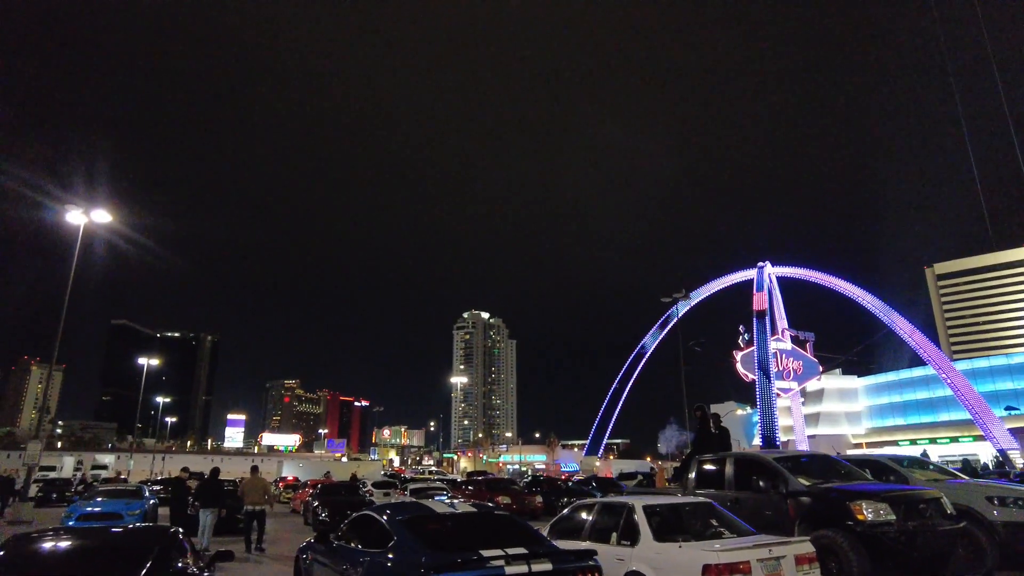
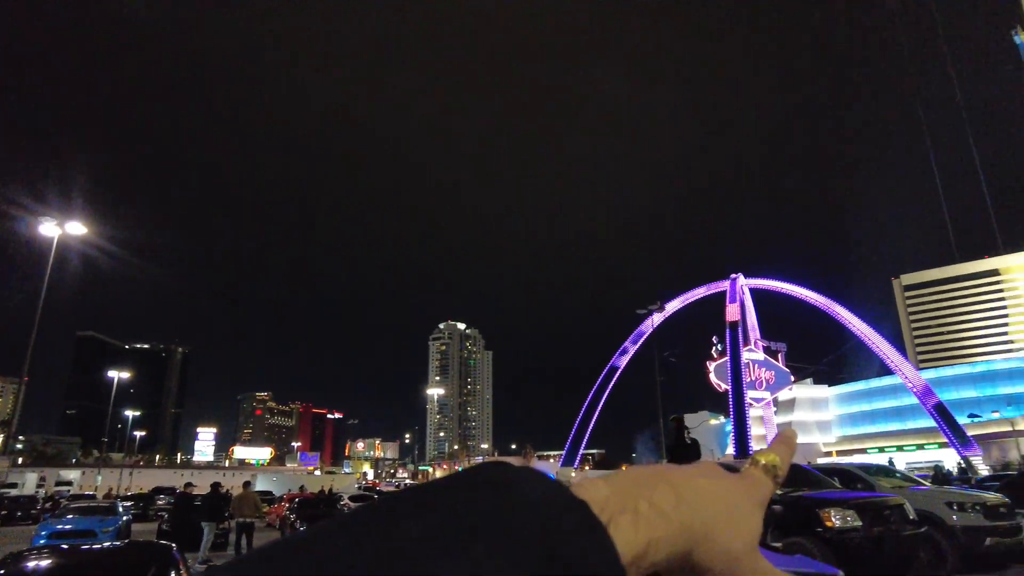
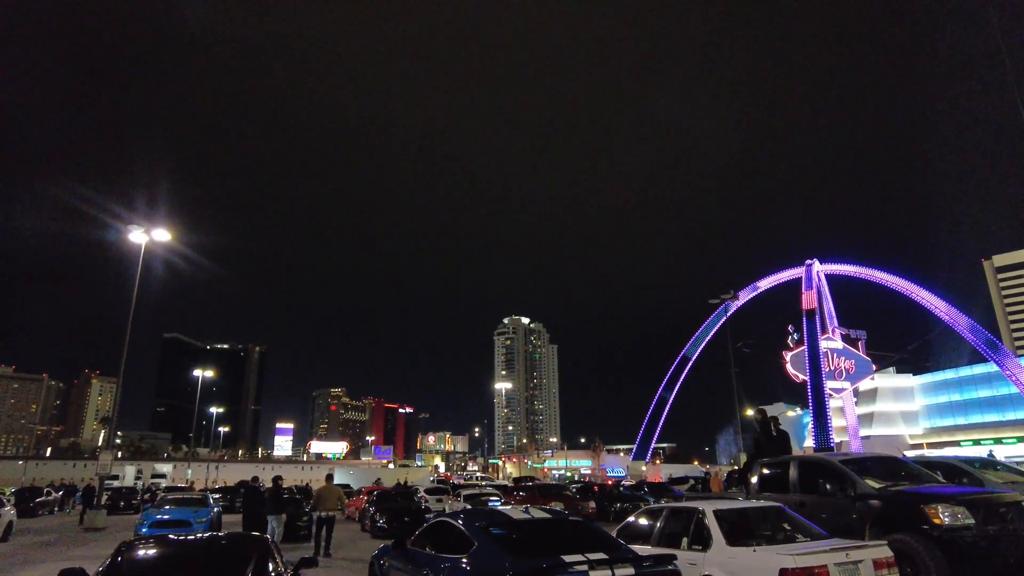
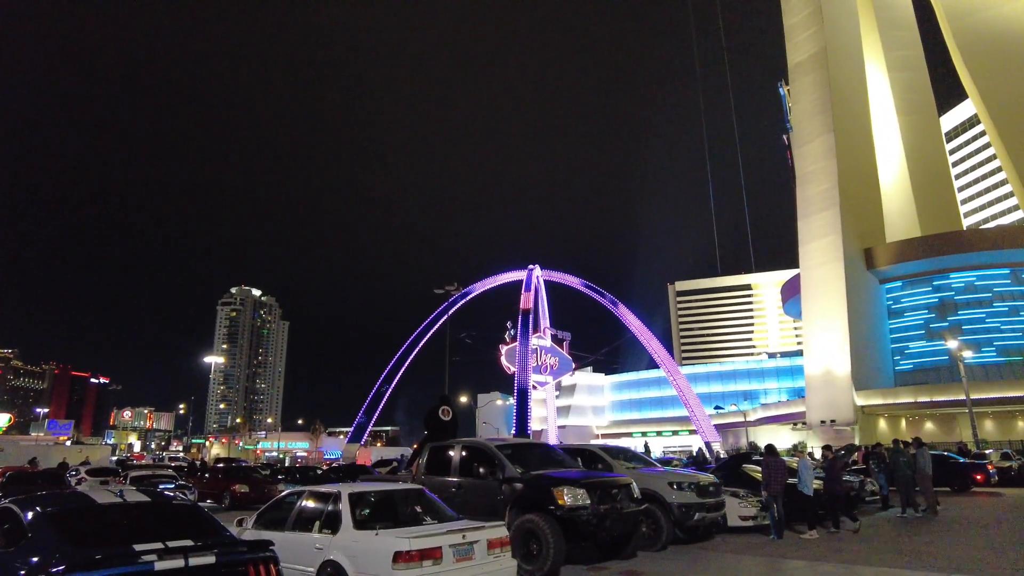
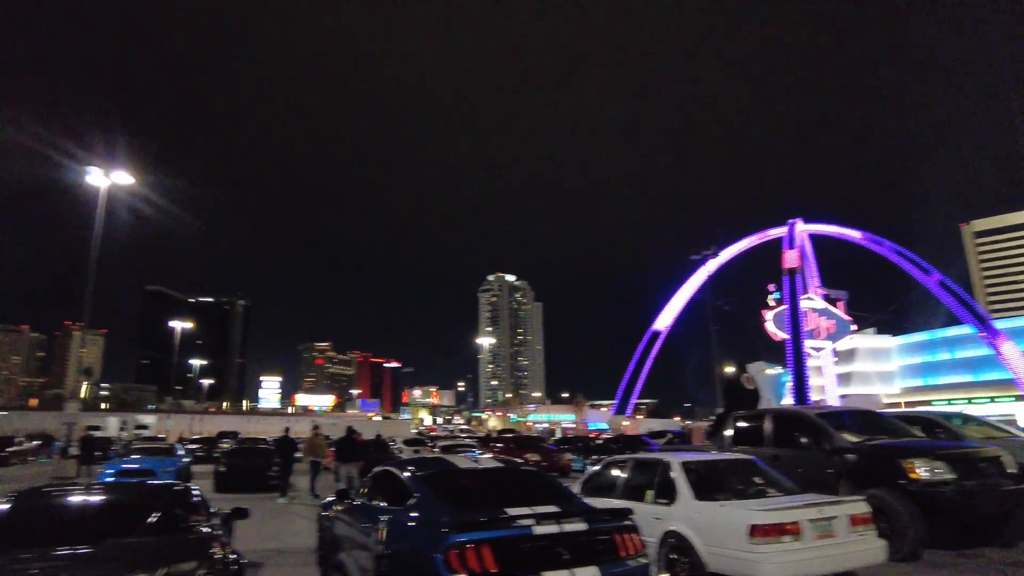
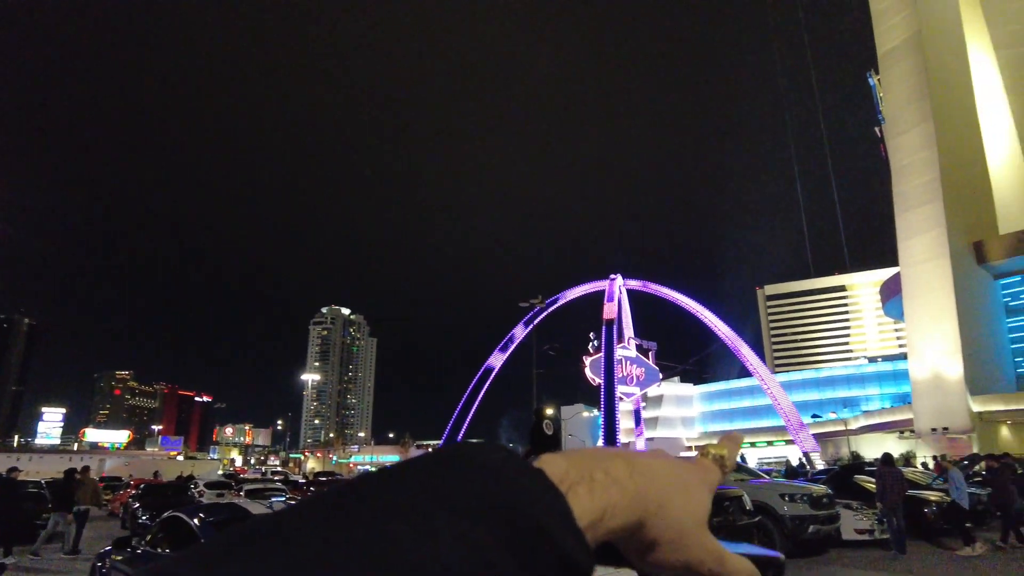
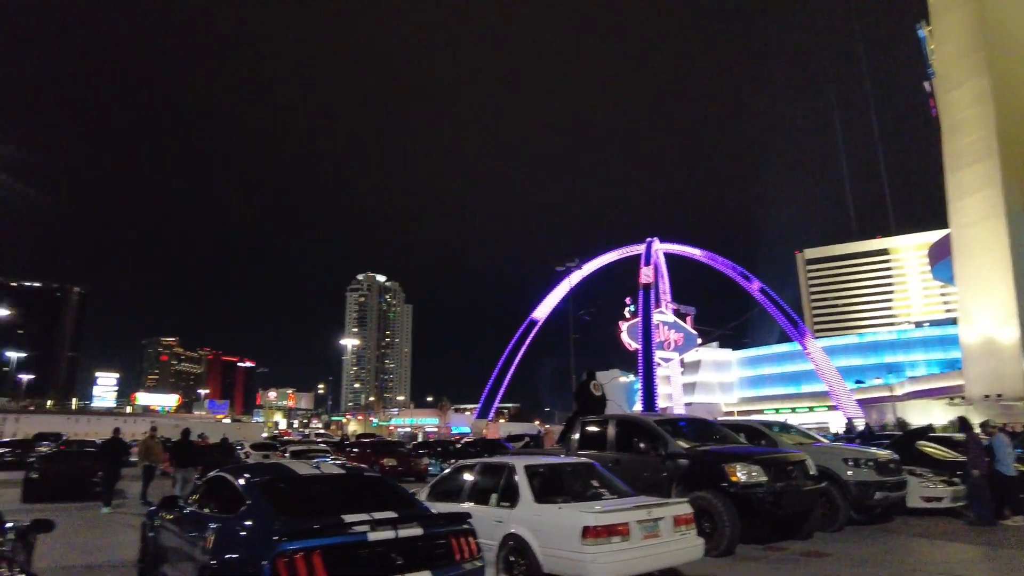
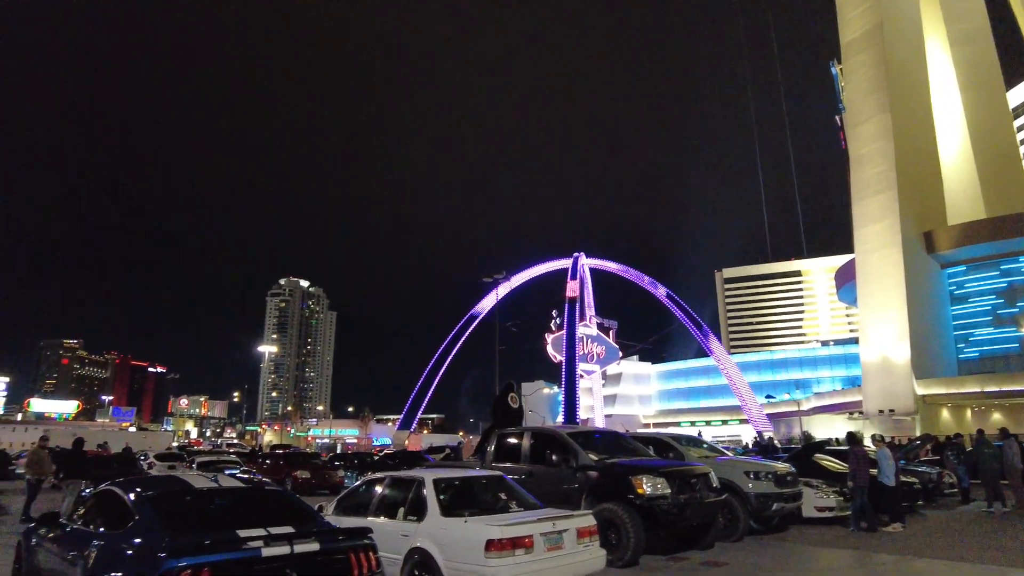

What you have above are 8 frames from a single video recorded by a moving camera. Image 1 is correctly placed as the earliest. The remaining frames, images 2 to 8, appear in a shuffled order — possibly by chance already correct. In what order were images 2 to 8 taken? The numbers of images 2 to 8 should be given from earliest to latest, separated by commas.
3, 2, 6, 4, 8, 7, 5
